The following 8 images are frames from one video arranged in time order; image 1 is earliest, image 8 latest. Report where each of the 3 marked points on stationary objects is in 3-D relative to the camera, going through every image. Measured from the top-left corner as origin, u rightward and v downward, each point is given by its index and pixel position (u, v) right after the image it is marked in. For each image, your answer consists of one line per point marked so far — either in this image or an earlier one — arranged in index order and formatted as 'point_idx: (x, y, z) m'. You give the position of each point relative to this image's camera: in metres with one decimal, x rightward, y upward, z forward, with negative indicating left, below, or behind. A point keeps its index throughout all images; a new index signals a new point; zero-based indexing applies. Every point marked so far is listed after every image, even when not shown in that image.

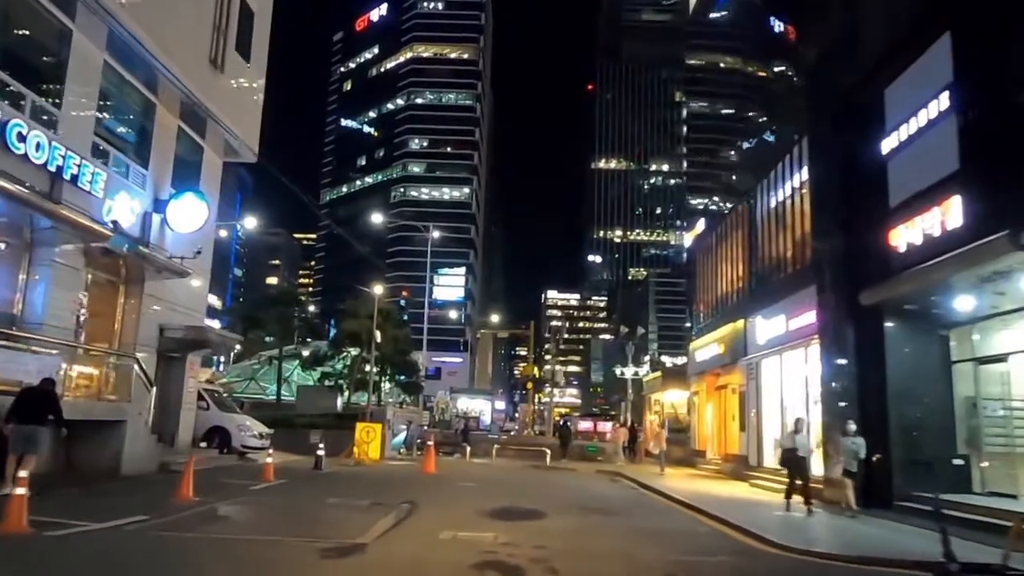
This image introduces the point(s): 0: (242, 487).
0: (-6.4, -4.7, +17.8) m
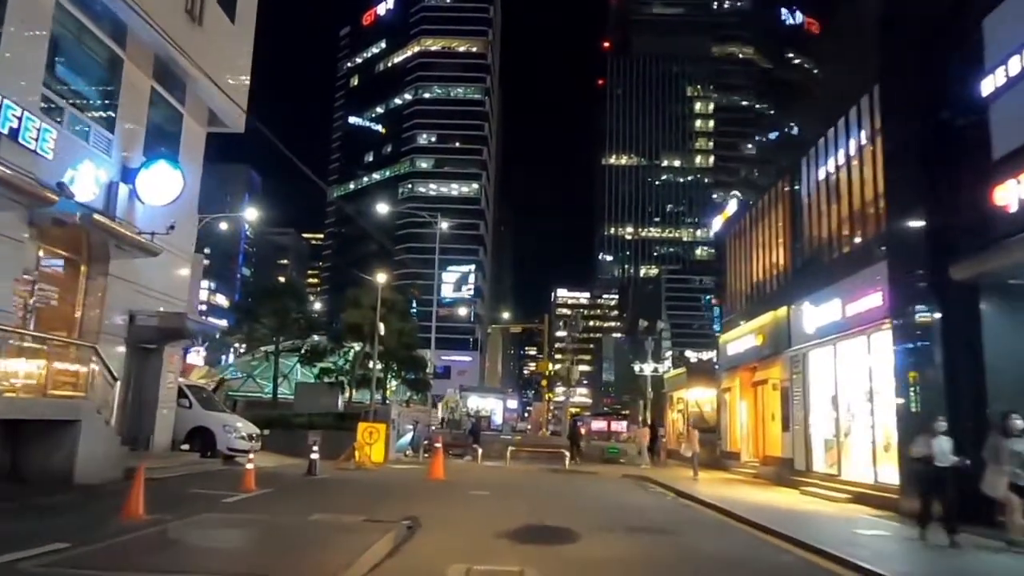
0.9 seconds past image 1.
0: (-6.0, -4.2, +15.1) m
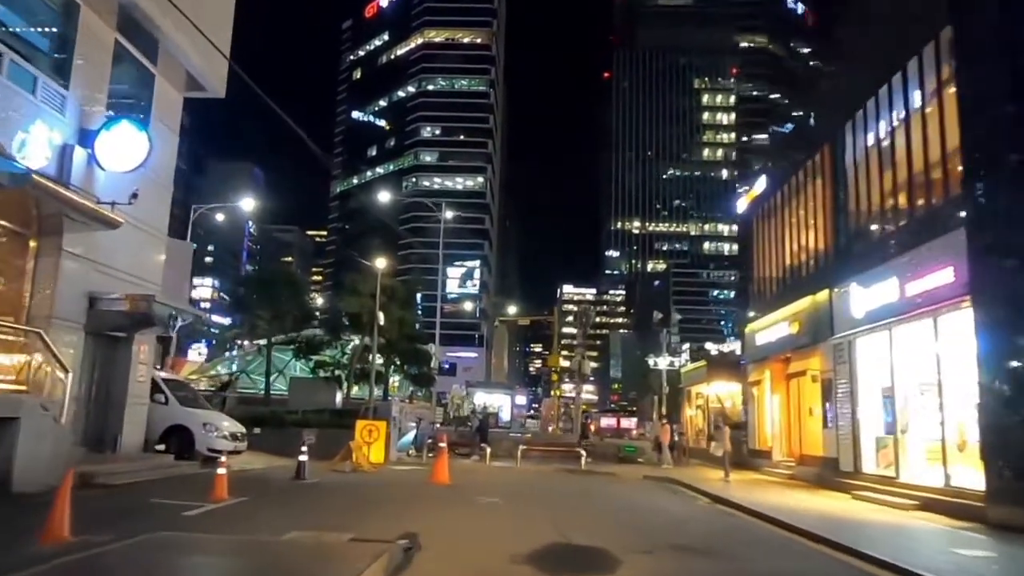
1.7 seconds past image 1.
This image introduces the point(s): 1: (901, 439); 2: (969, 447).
0: (-5.7, -3.7, +12.6) m
1: (+9.9, -3.9, +19.4) m
2: (+9.7, -3.4, +16.2) m
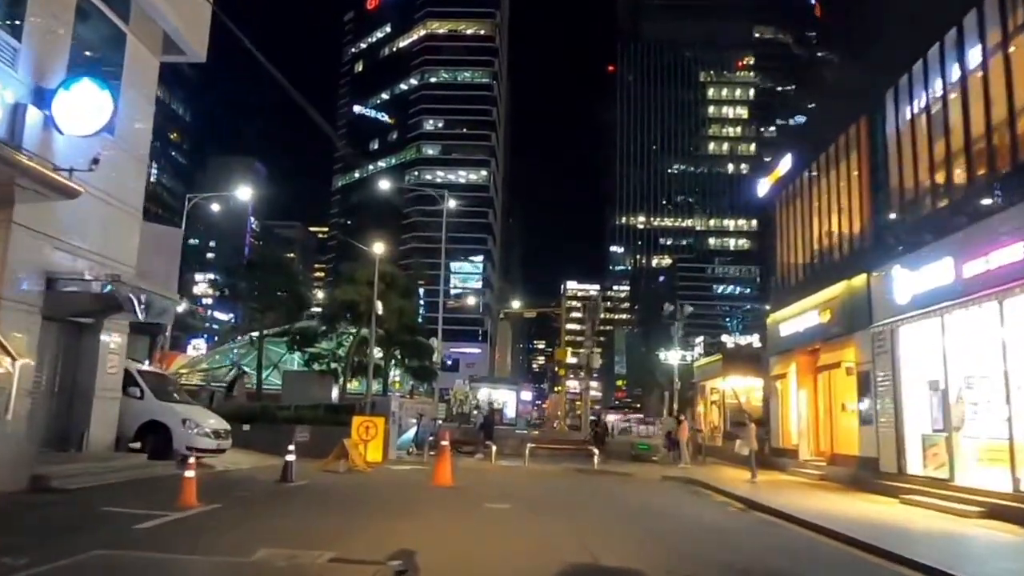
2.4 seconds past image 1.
0: (-5.5, -3.3, +10.7) m
1: (+10.2, -3.5, +17.4) m
2: (+9.9, -3.0, +14.3) m
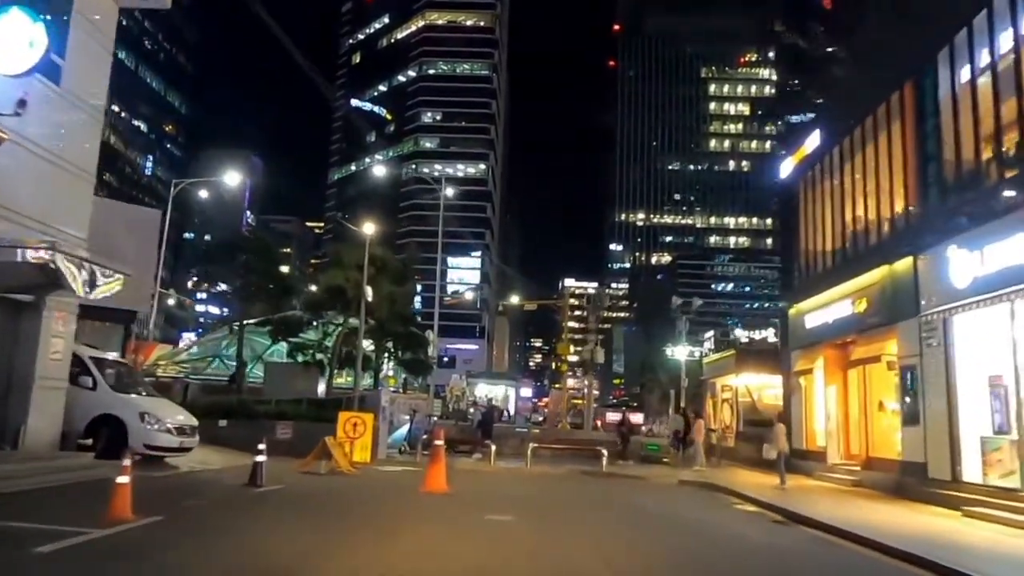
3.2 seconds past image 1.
0: (-5.4, -2.8, +8.4) m
1: (+10.2, -3.1, +15.2) m
2: (+10.0, -2.6, +12.0) m
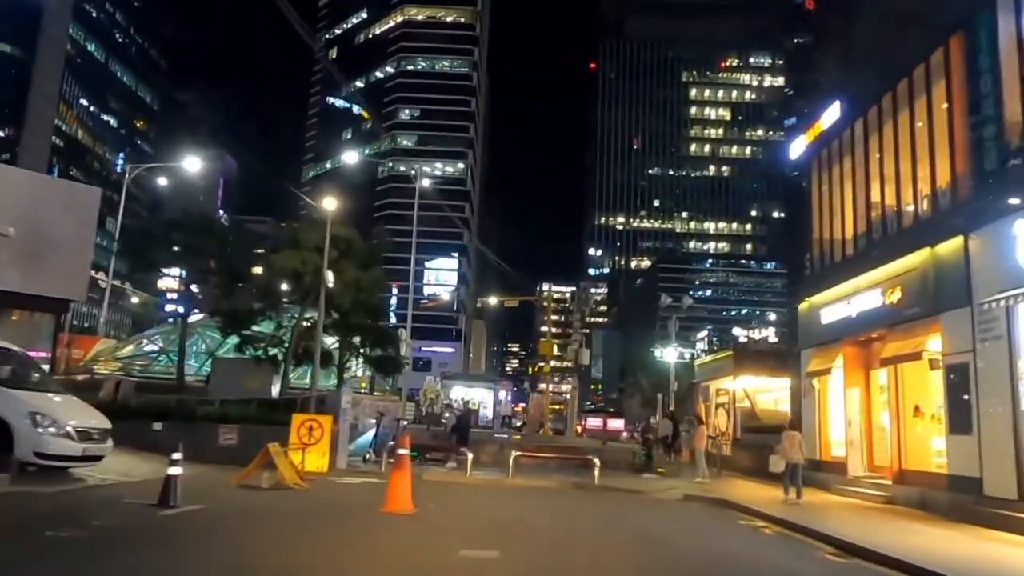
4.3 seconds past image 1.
0: (-5.4, -2.3, +5.1) m
1: (+10.0, -2.7, +12.4) m
2: (+9.8, -2.2, +9.2) m
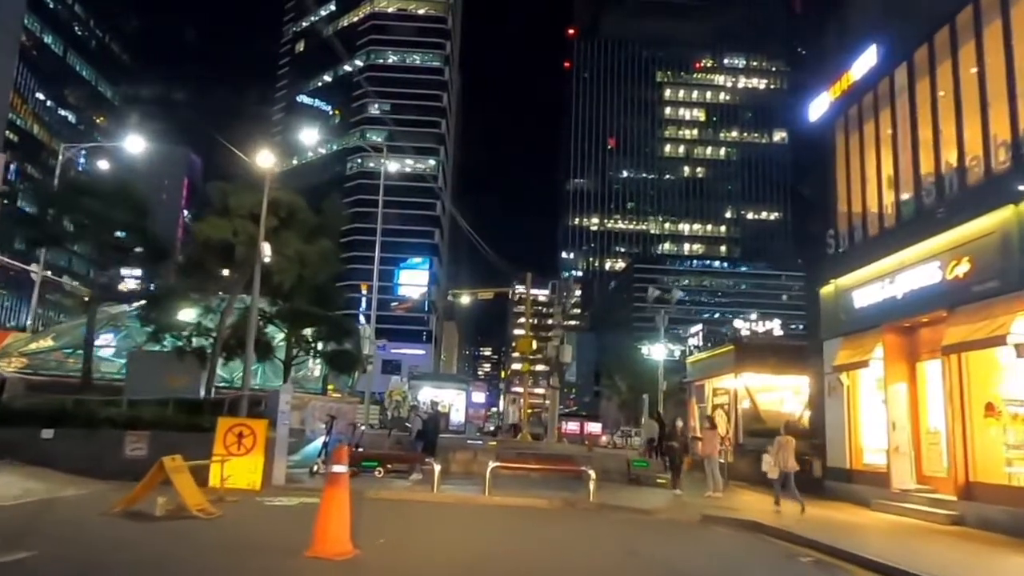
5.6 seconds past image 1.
0: (-5.4, -1.6, +1.1) m
1: (+9.8, -2.1, +8.9) m
2: (+9.8, -1.6, +5.7) m
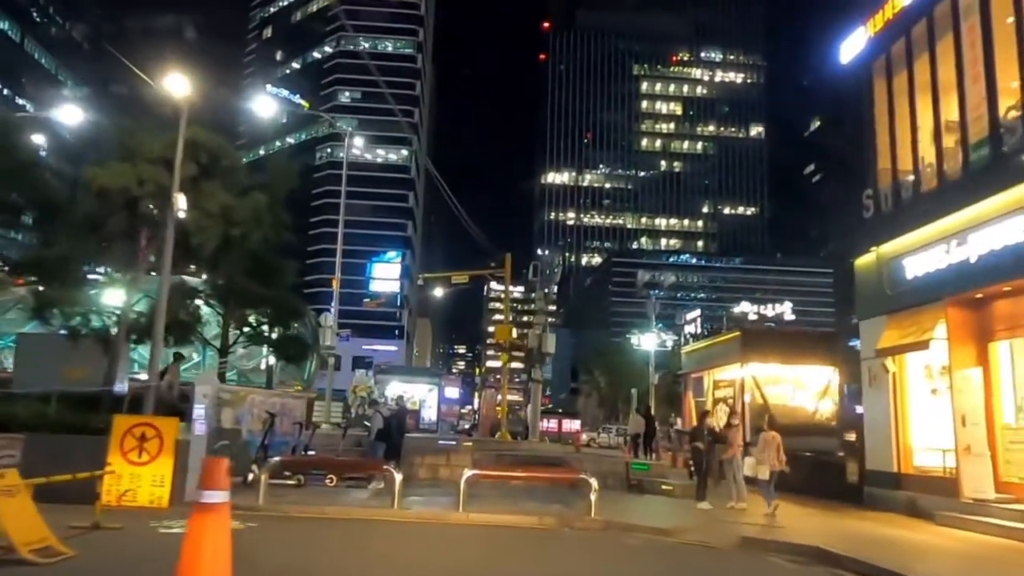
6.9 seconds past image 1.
0: (-5.2, -0.9, -2.8) m
1: (+9.7, -1.4, +5.5) m
2: (+9.8, -0.9, +2.4) m
